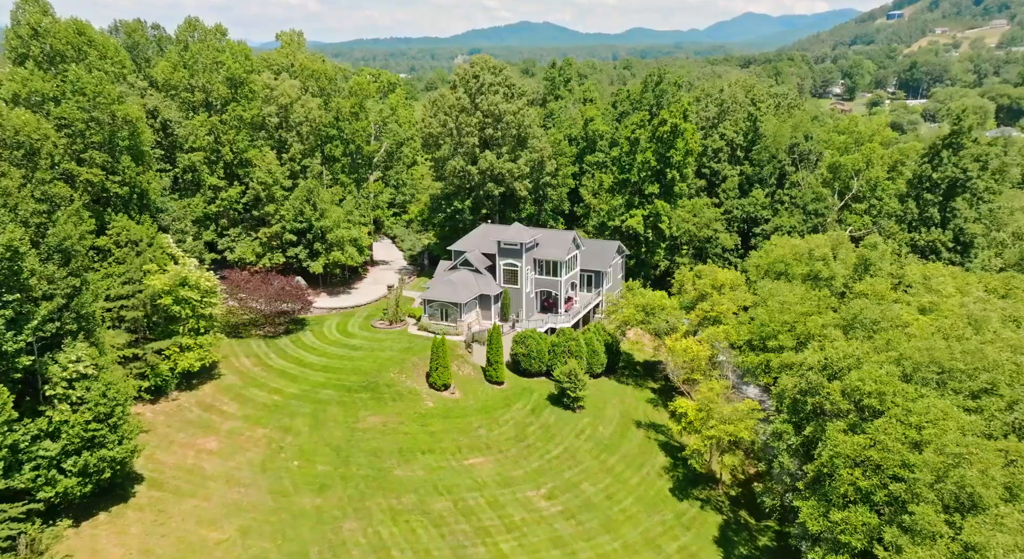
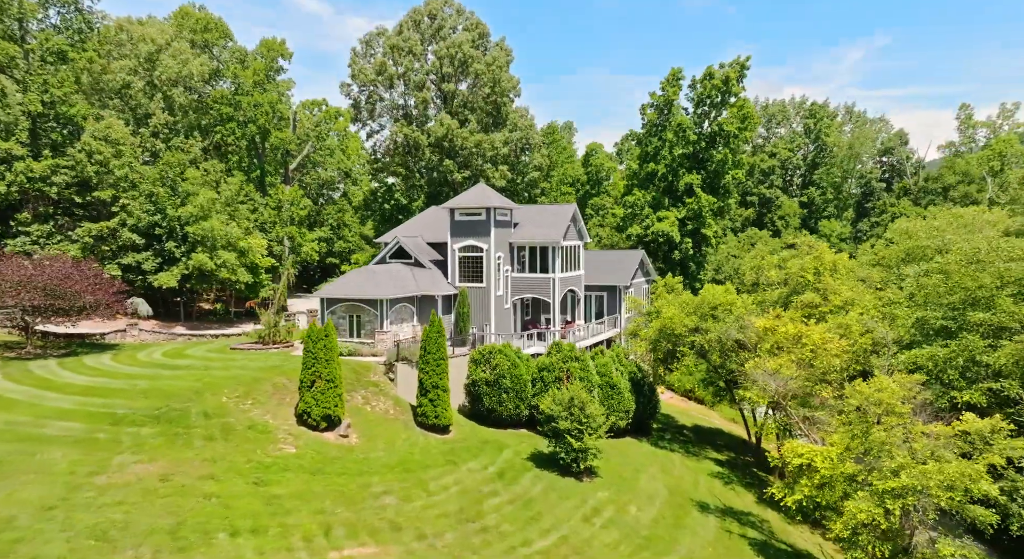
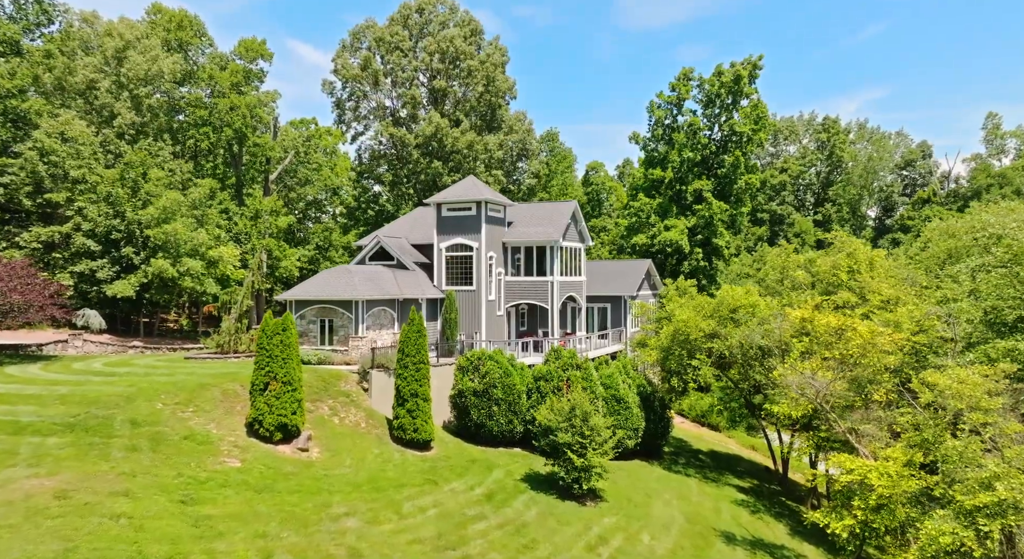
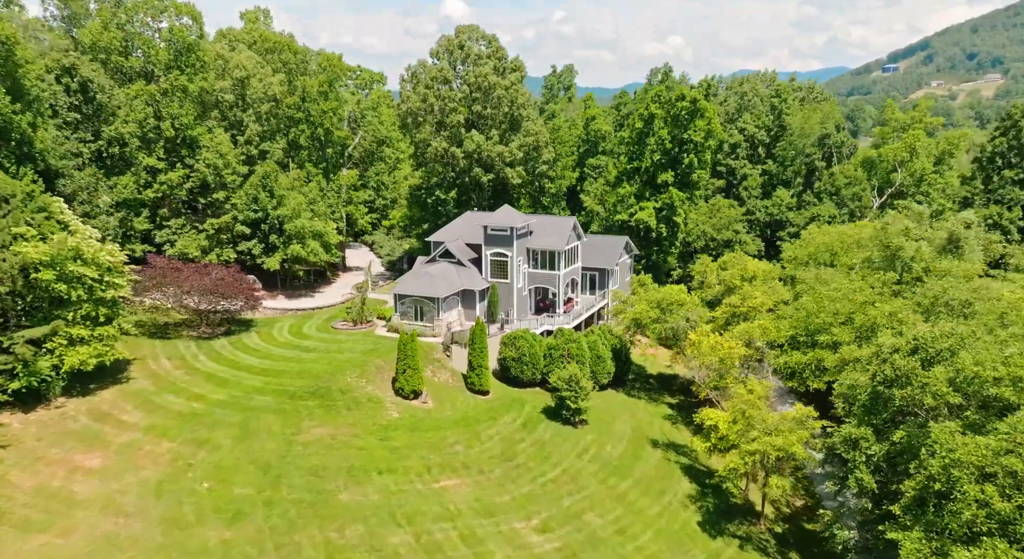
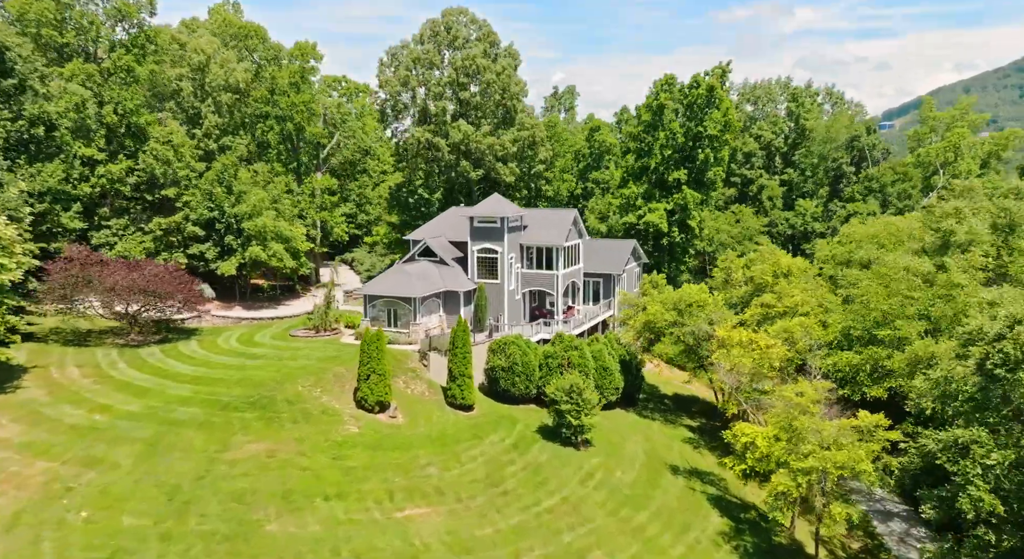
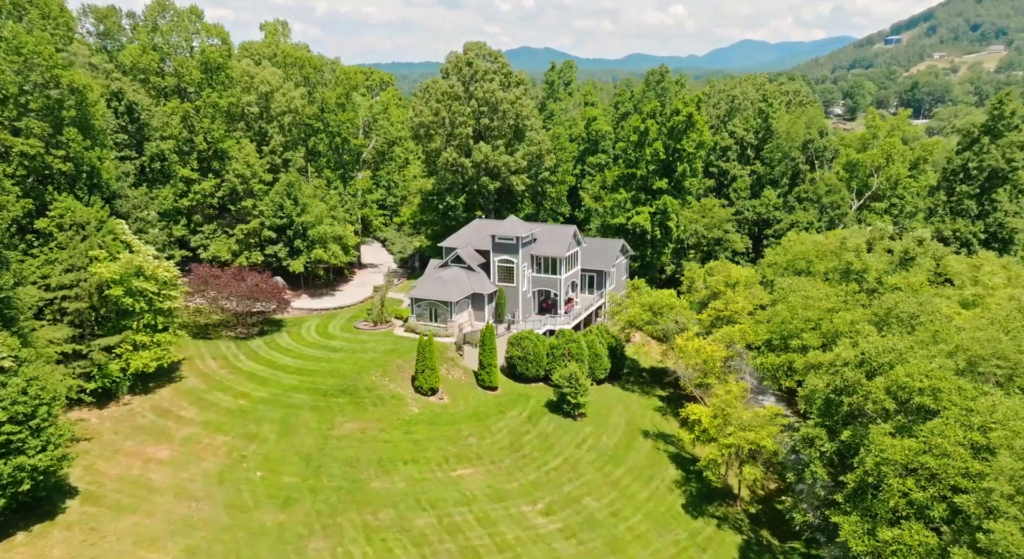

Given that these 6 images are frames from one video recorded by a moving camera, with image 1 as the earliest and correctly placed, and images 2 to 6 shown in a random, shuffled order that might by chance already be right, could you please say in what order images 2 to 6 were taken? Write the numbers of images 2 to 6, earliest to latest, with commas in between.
6, 4, 5, 2, 3
